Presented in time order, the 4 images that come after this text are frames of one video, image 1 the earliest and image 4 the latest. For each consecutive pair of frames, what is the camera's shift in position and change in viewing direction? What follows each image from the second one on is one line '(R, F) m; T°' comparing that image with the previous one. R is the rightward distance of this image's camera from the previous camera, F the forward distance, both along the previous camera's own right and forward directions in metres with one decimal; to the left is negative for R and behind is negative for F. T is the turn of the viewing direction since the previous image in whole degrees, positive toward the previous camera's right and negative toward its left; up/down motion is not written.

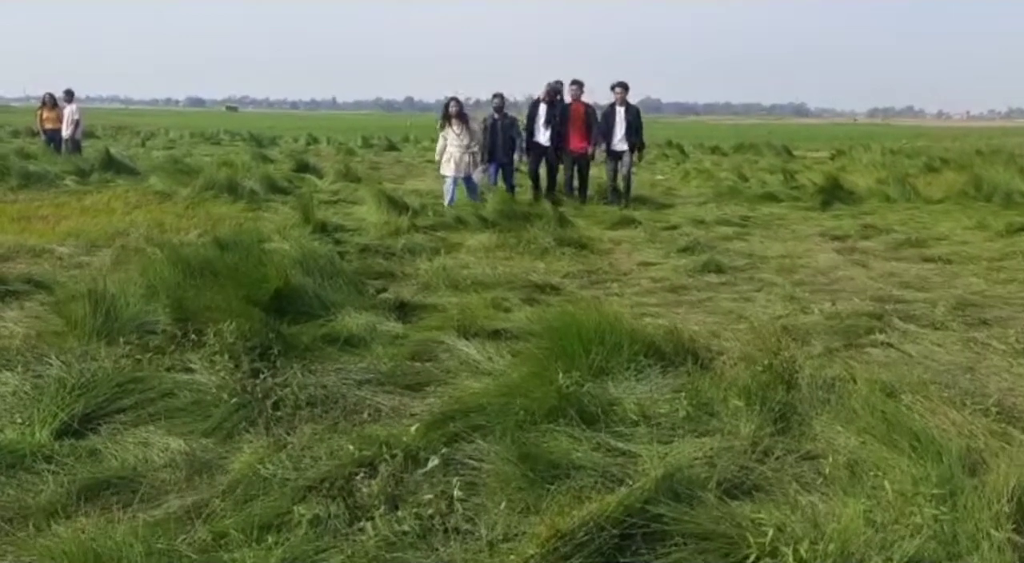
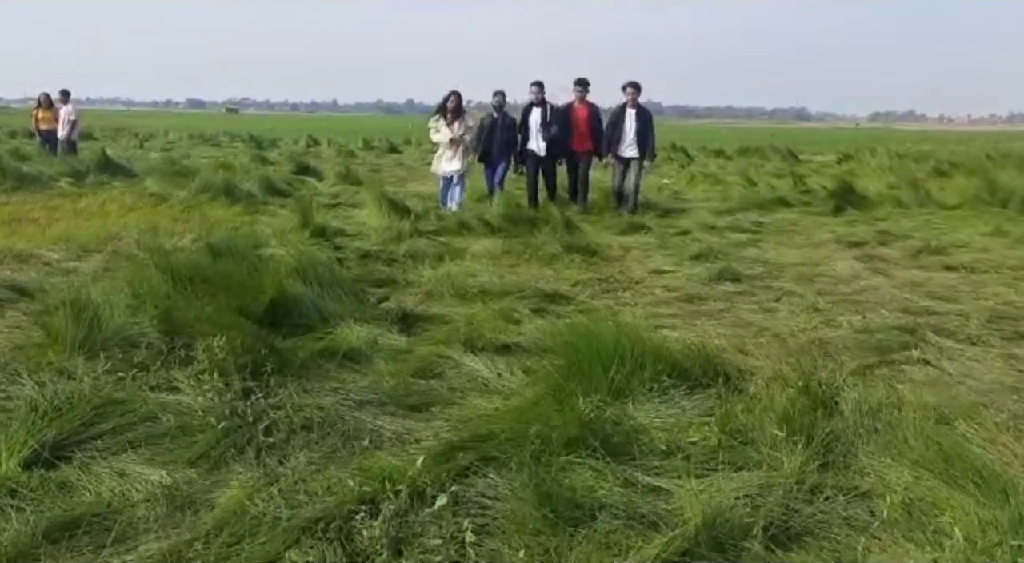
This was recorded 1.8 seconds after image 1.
(-0.1, +0.4) m; 0°
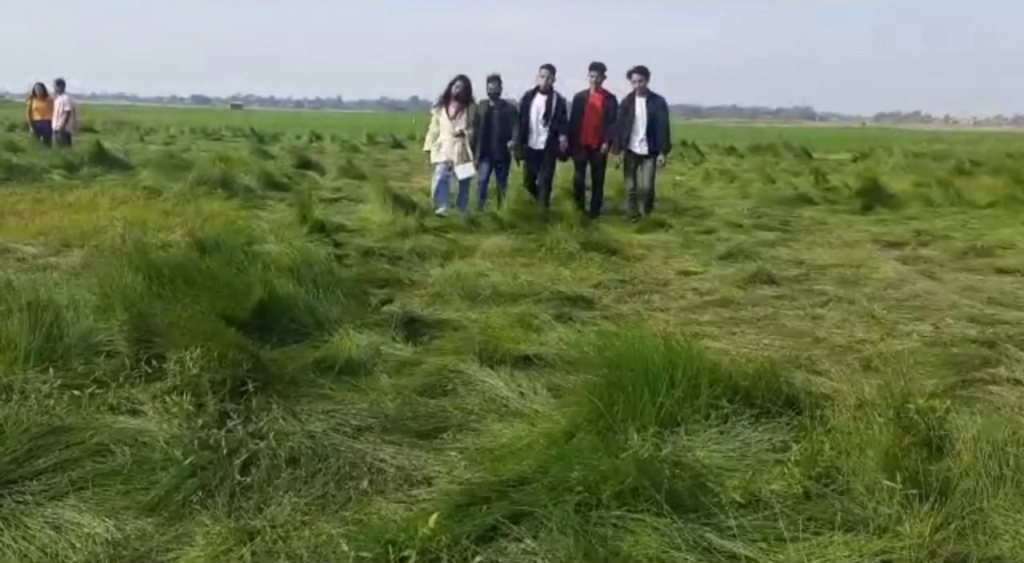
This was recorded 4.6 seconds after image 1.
(-0.1, +0.9) m; 0°
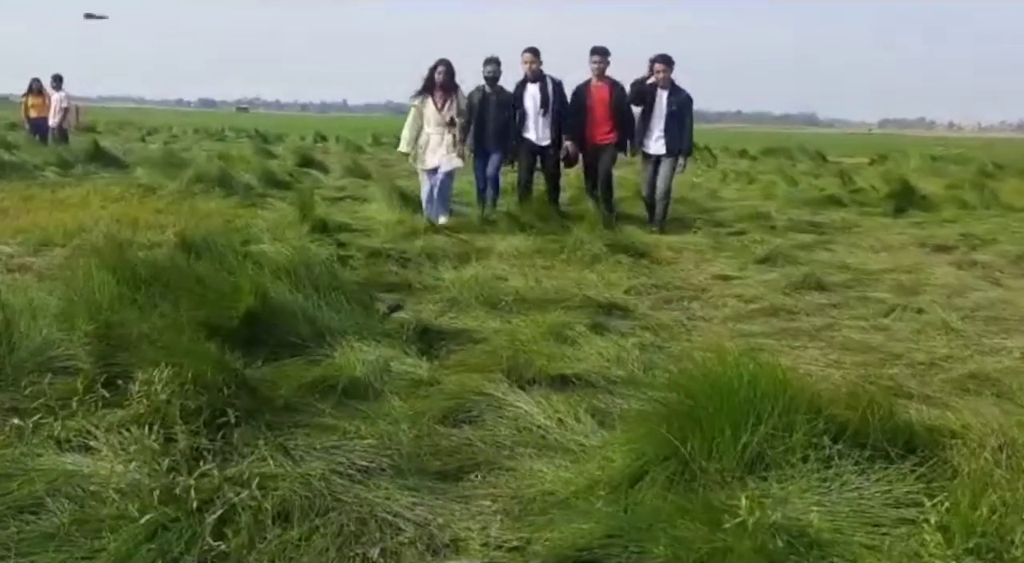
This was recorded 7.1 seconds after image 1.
(-0.1, +0.9) m; 0°
